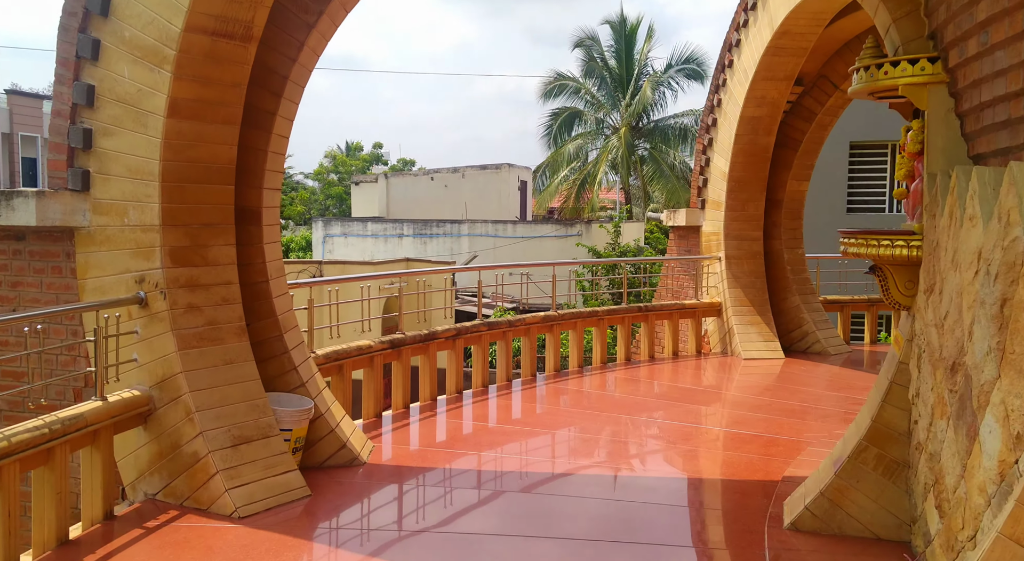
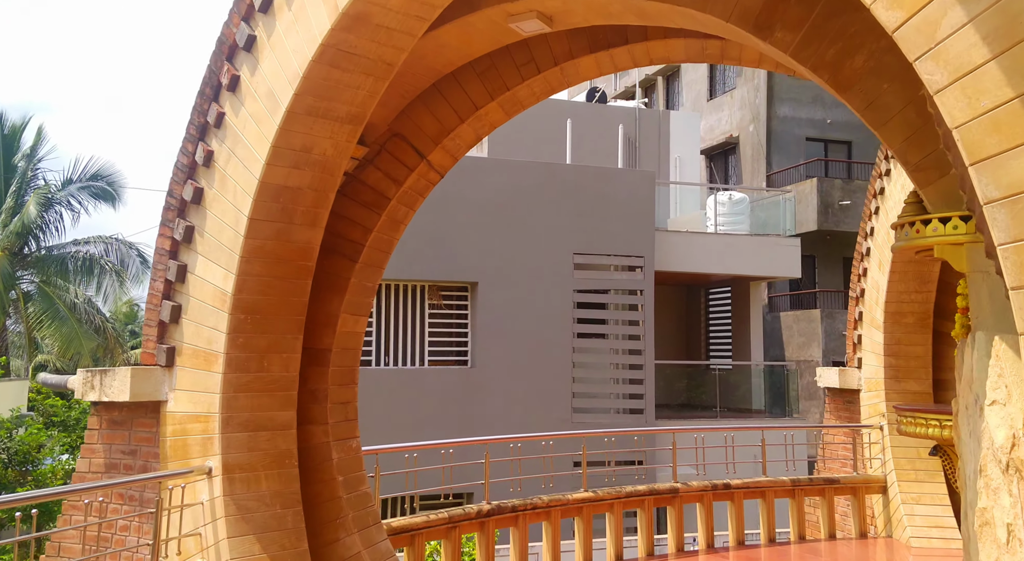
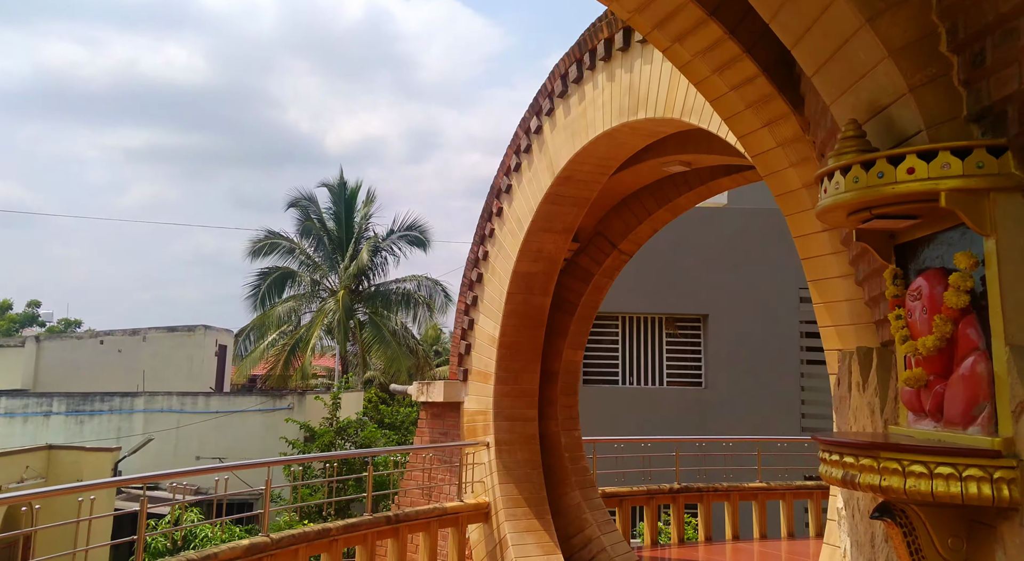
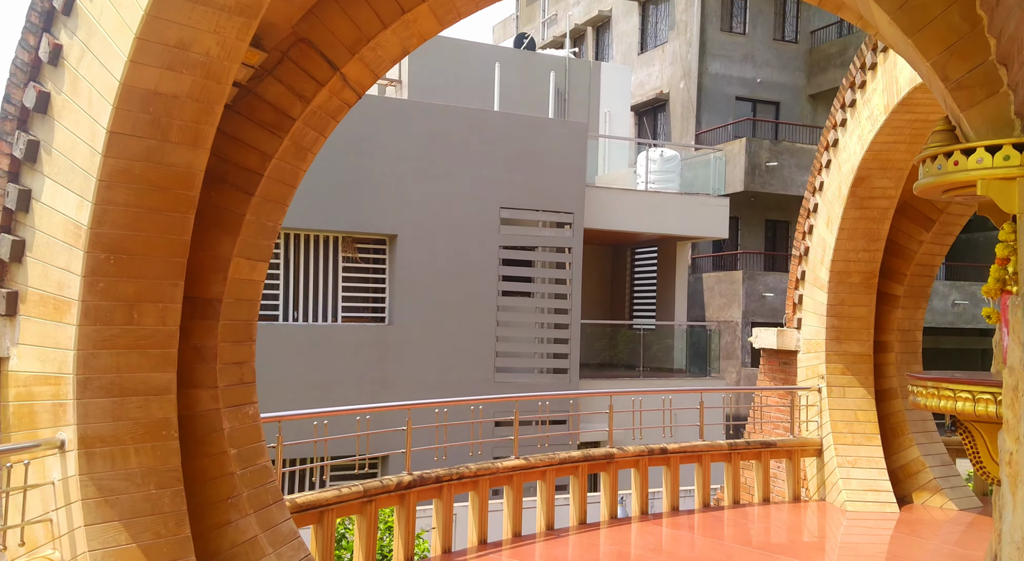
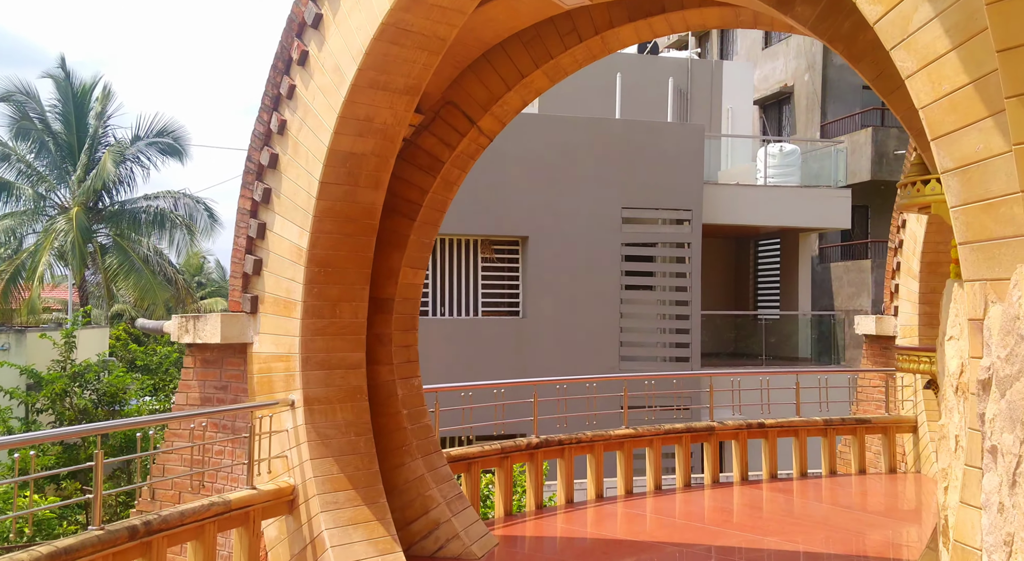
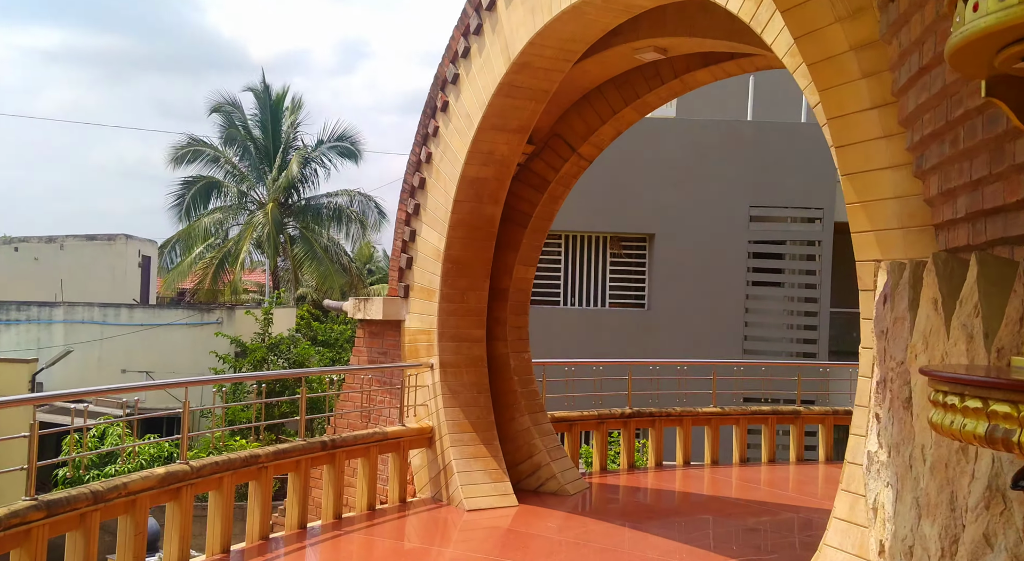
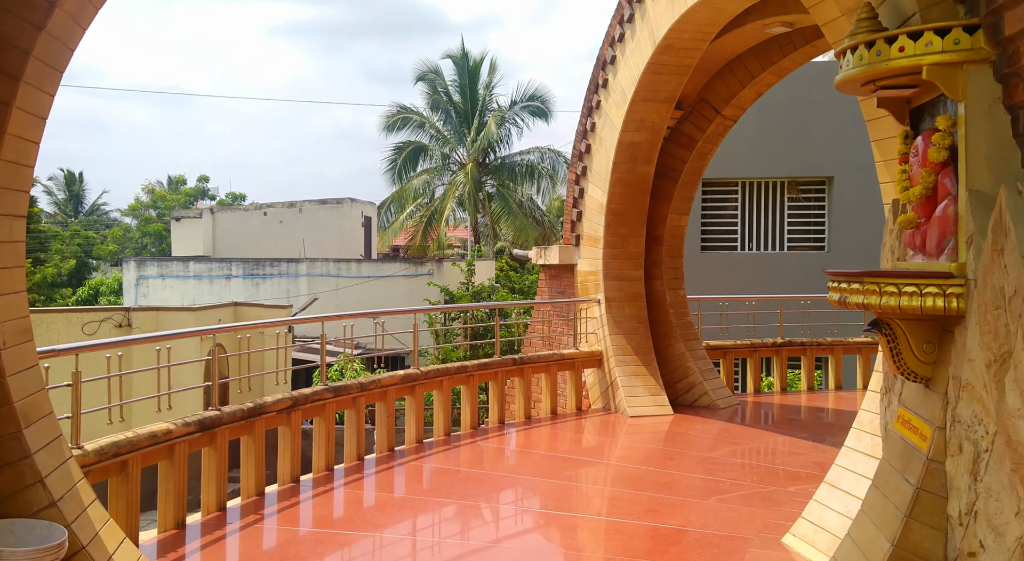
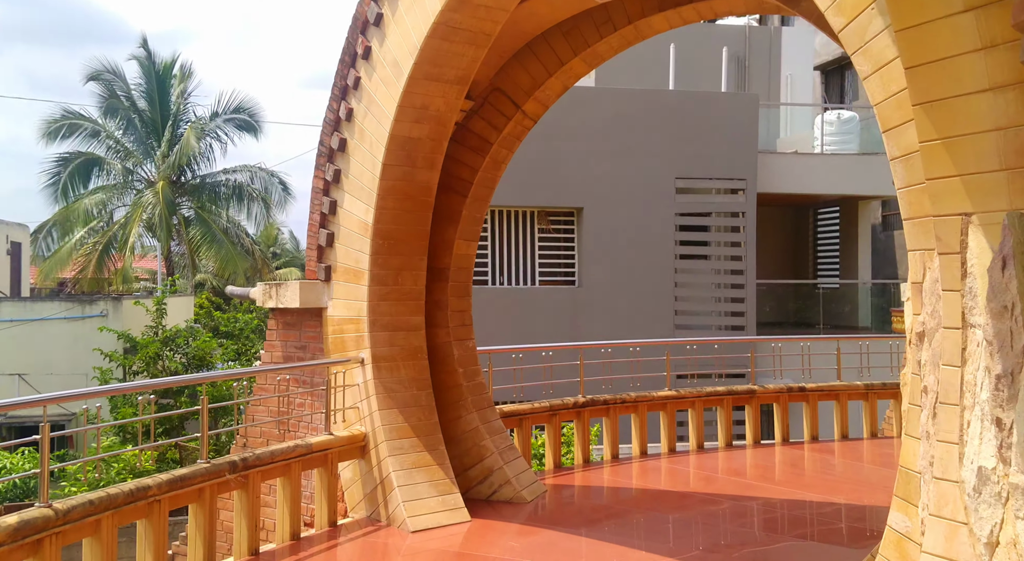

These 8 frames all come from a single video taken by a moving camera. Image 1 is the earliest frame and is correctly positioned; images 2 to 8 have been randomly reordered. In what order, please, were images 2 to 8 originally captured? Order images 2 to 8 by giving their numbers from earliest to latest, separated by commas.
7, 3, 6, 8, 5, 2, 4
